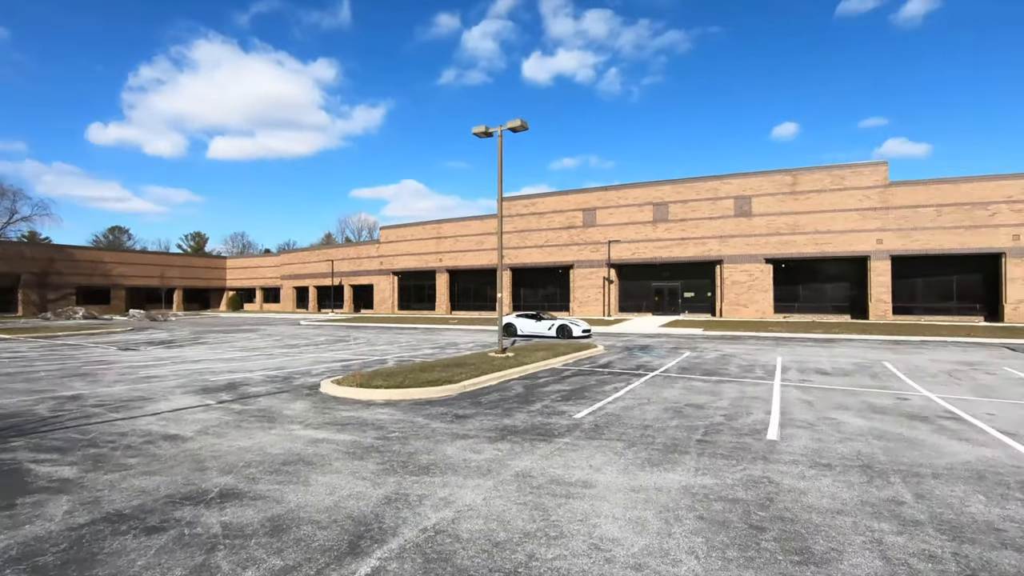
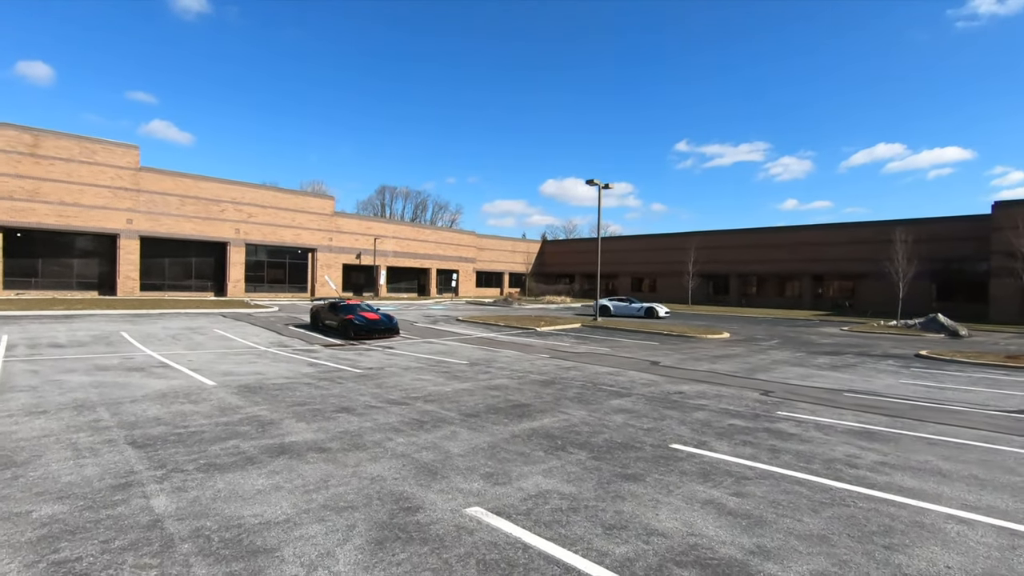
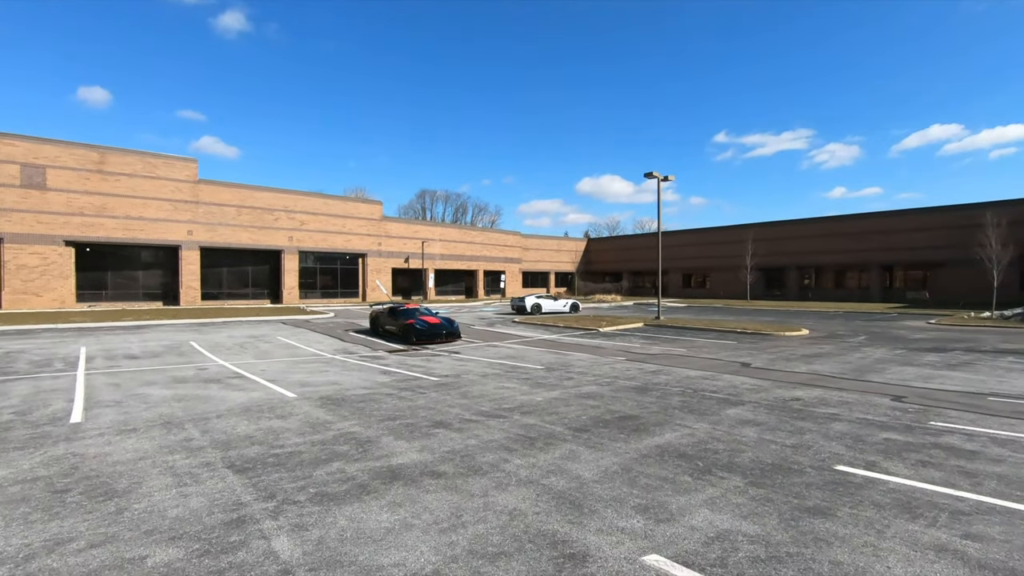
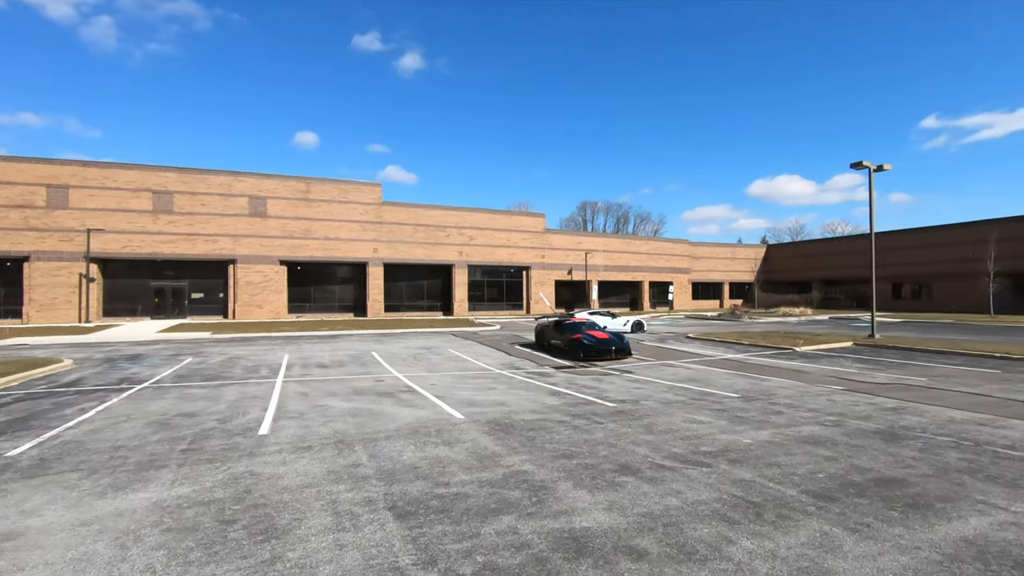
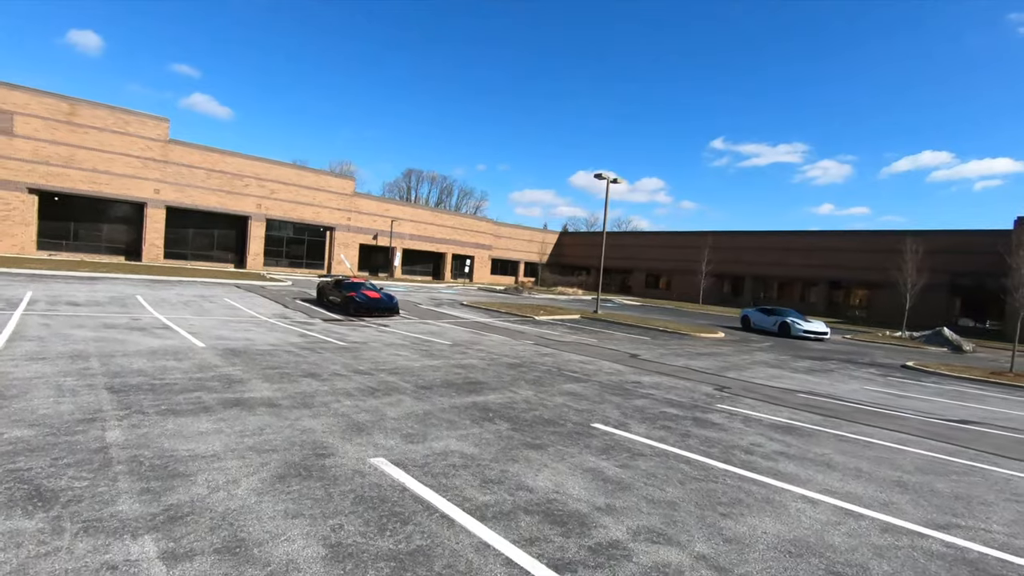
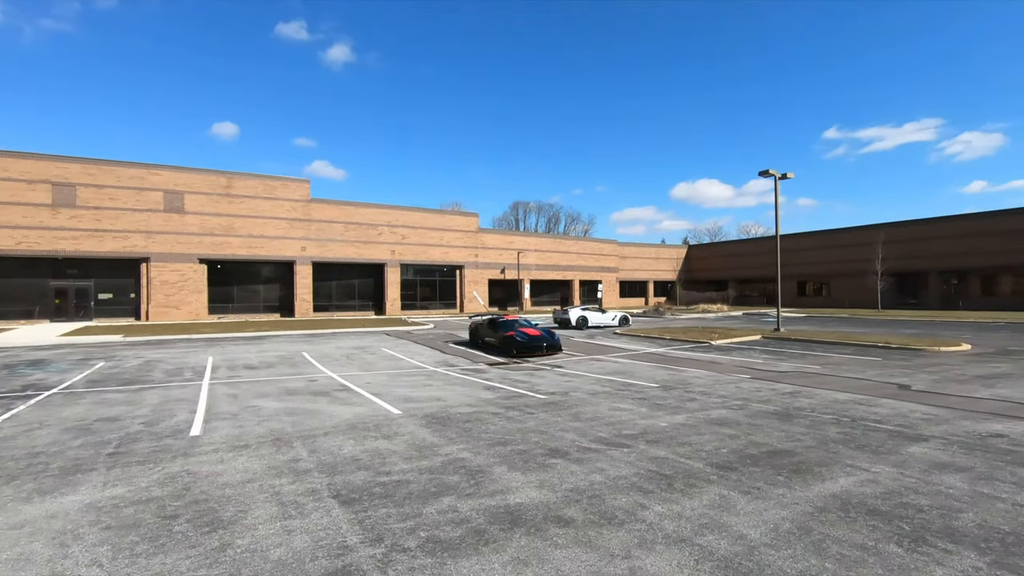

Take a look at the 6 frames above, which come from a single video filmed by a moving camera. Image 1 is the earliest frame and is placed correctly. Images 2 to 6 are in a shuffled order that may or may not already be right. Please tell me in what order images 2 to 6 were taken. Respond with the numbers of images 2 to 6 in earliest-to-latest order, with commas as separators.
4, 6, 3, 2, 5
